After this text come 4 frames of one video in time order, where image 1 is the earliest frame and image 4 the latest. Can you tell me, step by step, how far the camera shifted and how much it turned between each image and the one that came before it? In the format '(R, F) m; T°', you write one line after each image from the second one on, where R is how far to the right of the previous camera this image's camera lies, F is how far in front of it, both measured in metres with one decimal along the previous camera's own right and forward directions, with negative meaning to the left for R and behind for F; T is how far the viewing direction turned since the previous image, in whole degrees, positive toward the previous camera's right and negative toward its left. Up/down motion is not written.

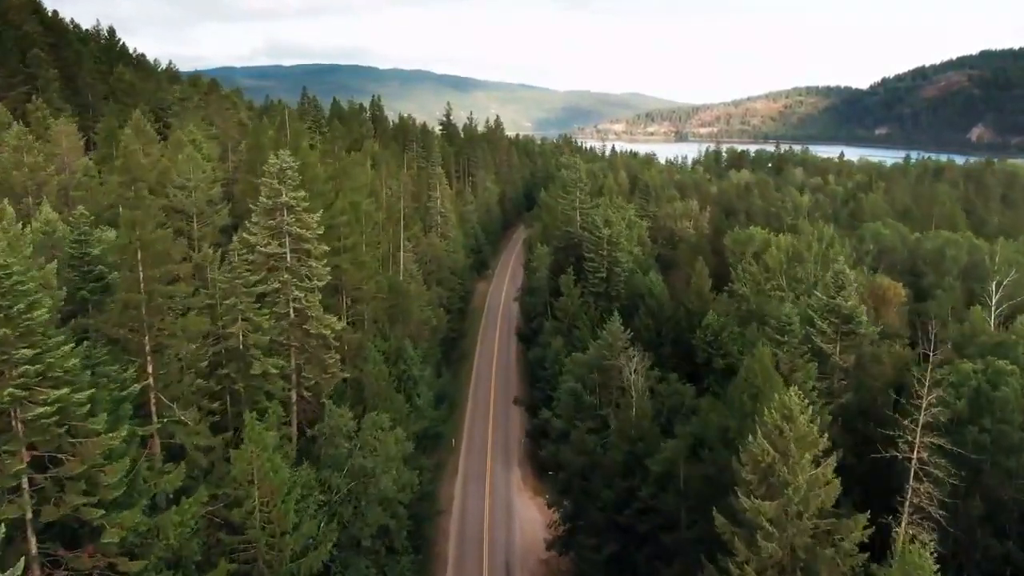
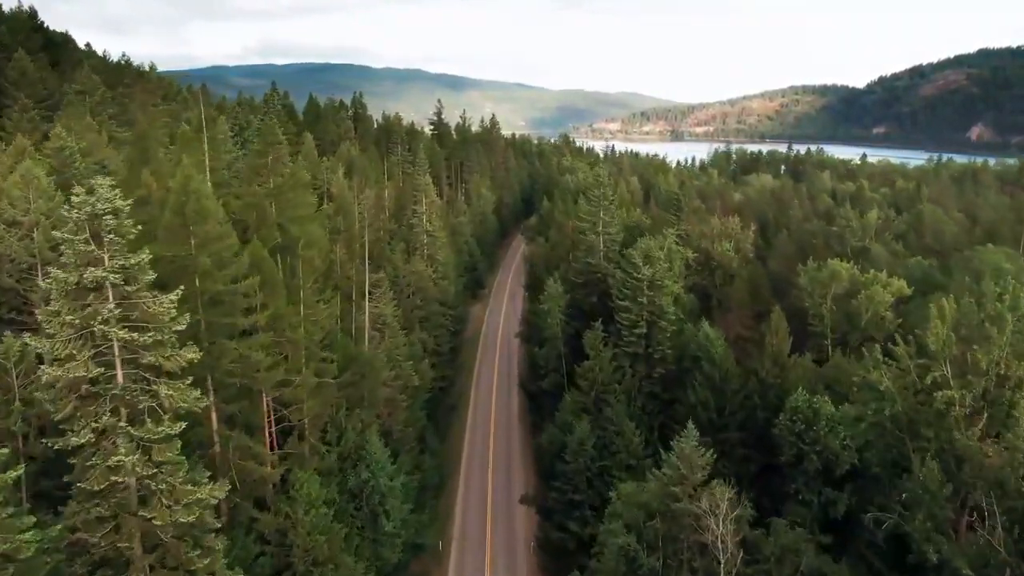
(-0.7, +15.9) m; 0°
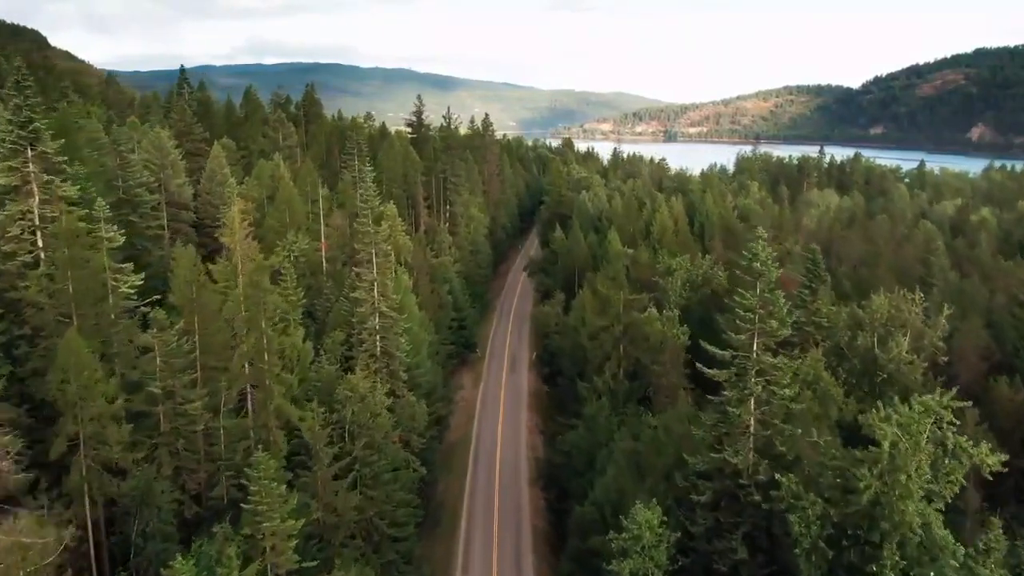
(-1.3, +31.4) m; +1°
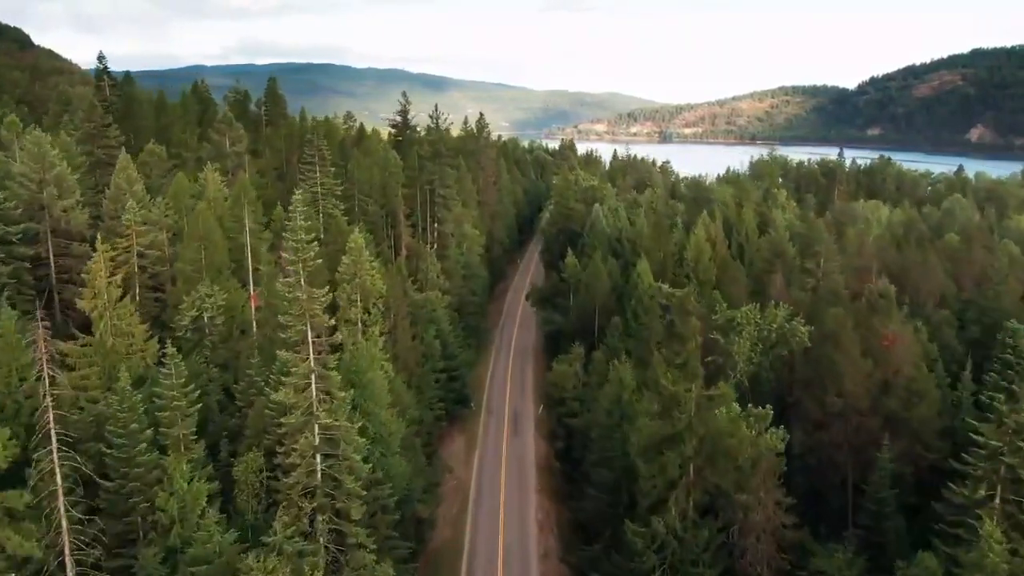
(-0.8, +16.3) m; 0°
